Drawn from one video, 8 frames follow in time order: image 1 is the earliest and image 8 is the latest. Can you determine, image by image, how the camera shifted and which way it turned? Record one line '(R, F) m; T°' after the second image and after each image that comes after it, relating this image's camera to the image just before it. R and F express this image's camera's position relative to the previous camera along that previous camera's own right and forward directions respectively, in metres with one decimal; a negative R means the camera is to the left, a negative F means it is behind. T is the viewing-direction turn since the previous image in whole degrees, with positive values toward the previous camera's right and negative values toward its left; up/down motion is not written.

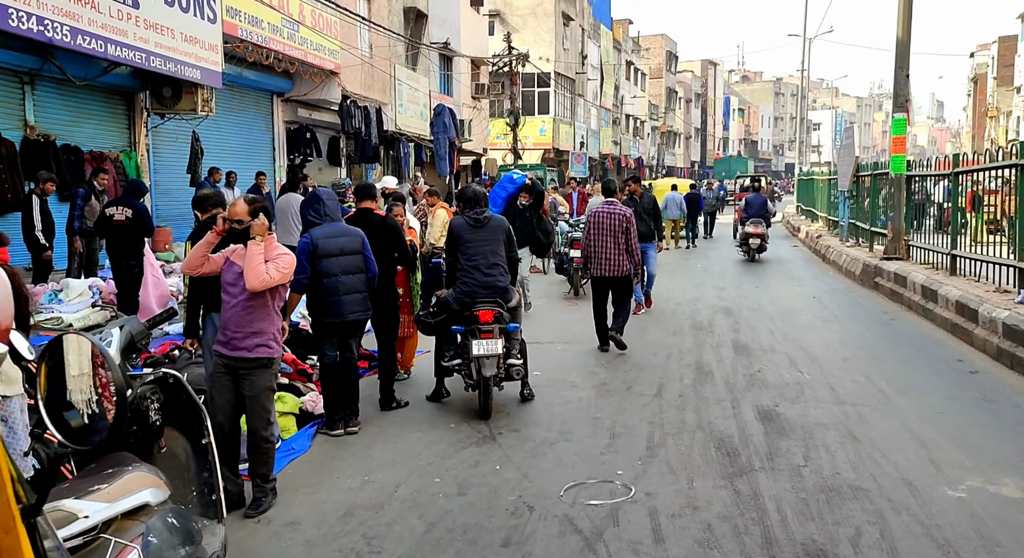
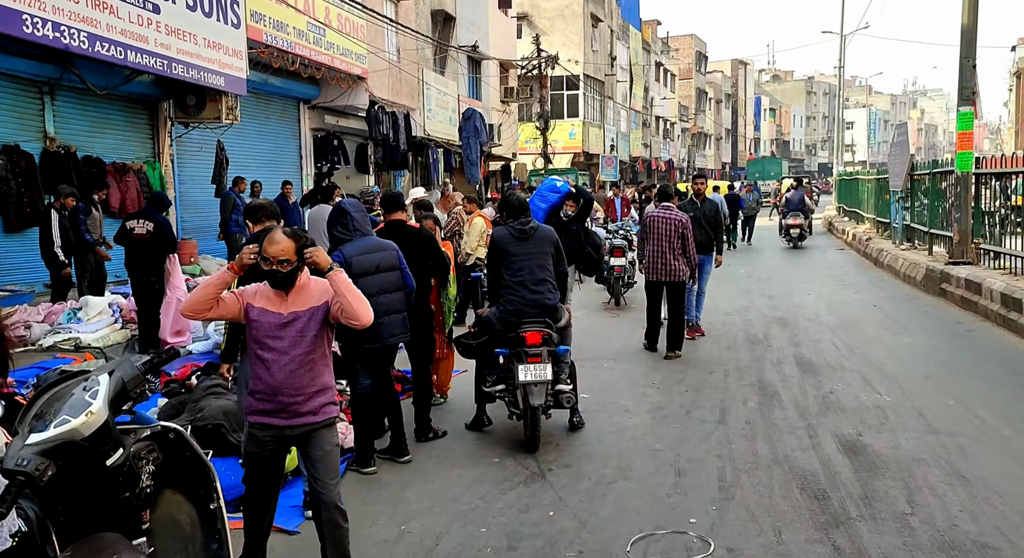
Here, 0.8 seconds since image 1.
(-0.1, +0.6) m; -2°
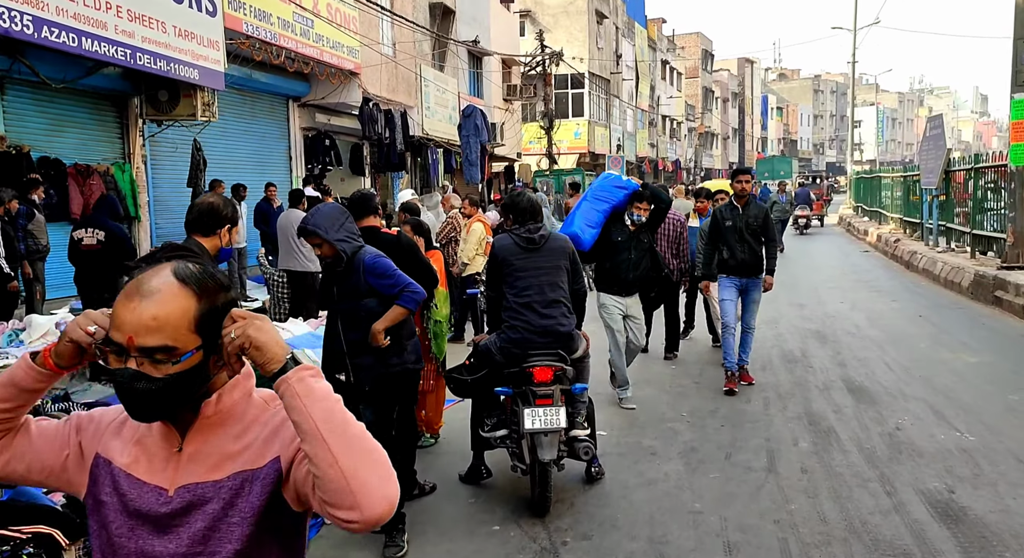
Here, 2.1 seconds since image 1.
(0.0, +1.1) m; 0°
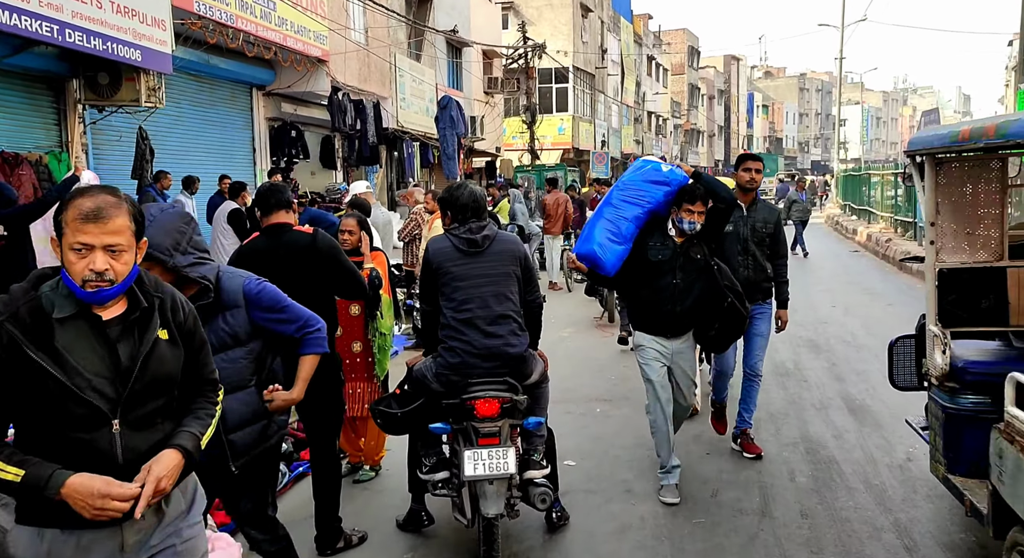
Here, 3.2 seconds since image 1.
(+0.2, +0.8) m; +1°
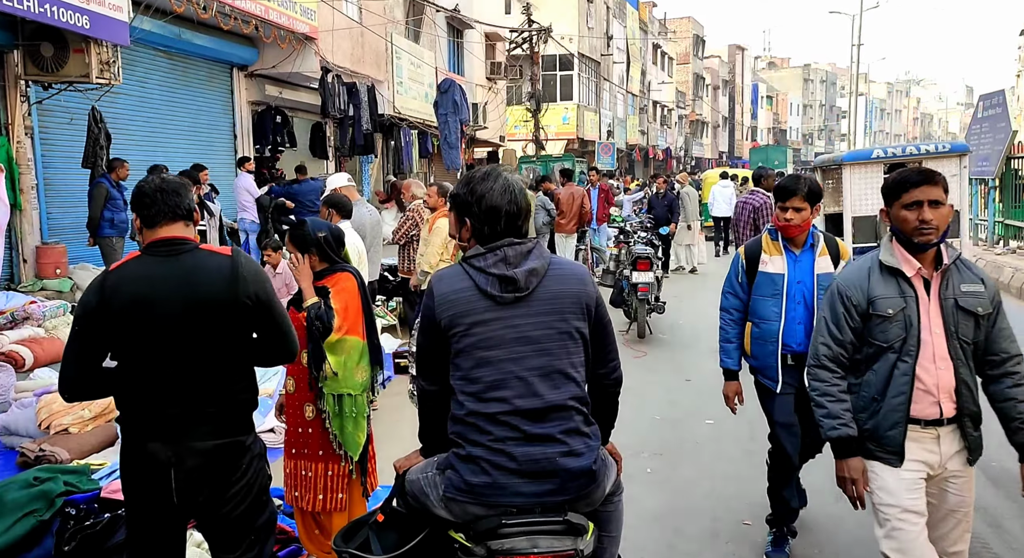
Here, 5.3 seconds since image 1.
(-0.1, +1.5) m; 0°
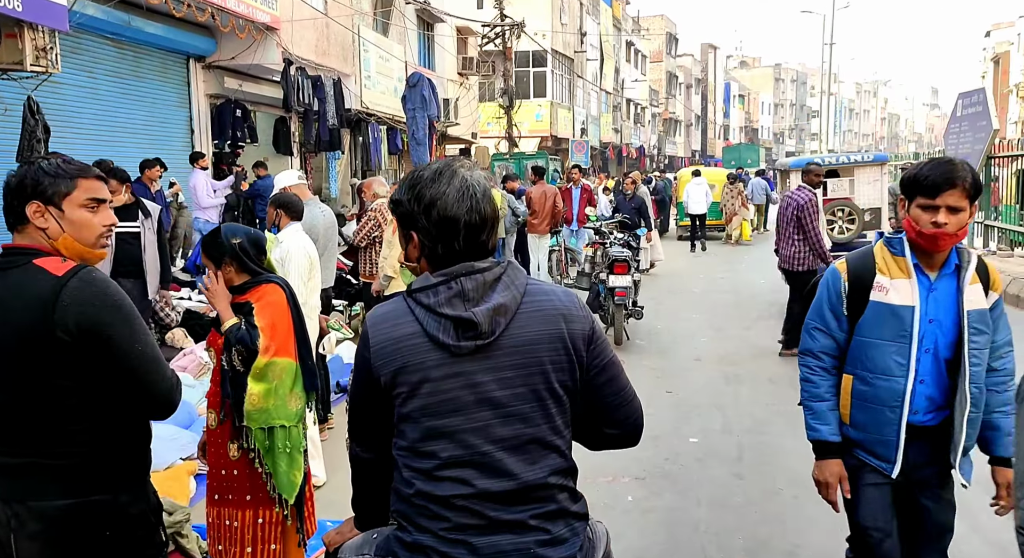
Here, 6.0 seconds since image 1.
(0.0, +0.5) m; +2°
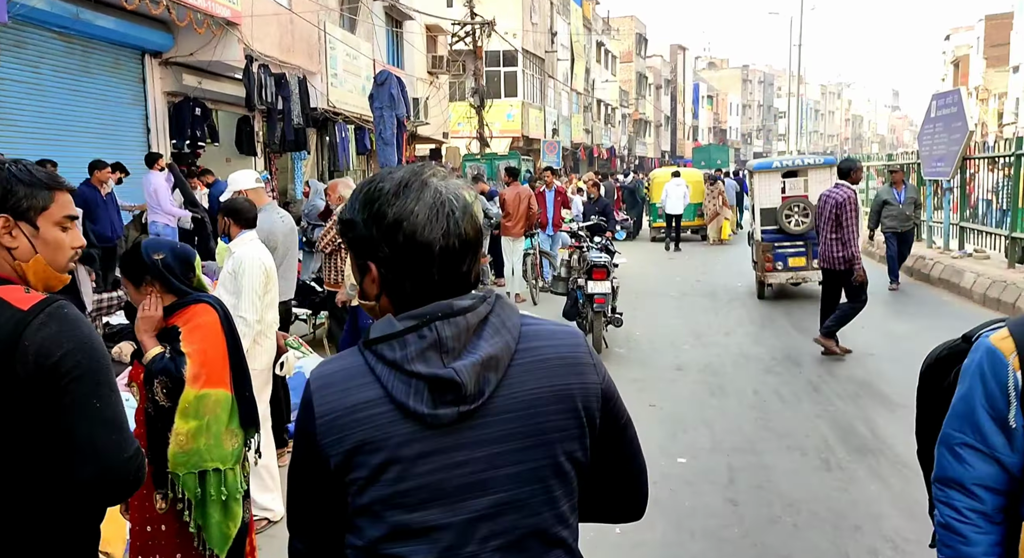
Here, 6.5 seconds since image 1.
(0.0, +0.4) m; +2°
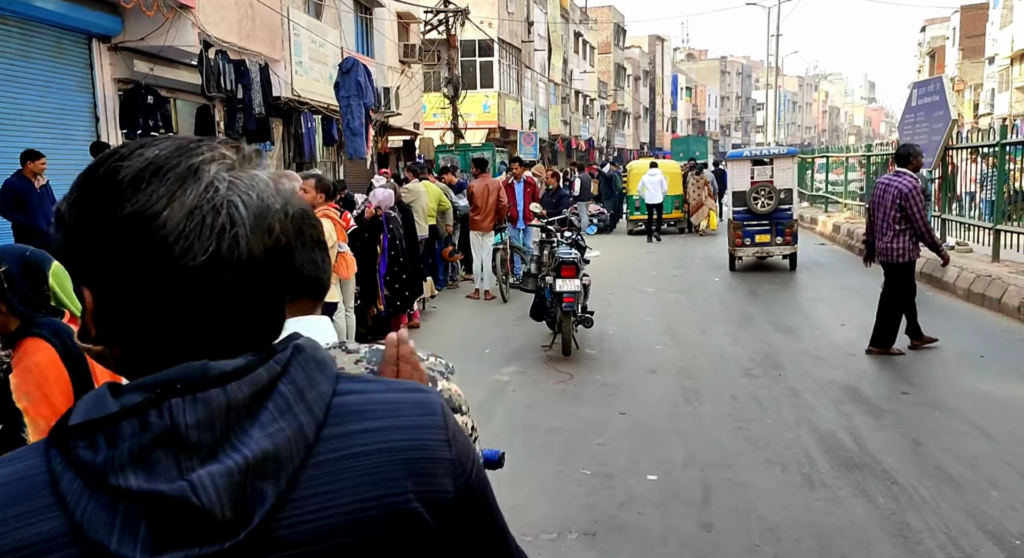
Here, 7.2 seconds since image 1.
(+0.1, +0.5) m; +1°
